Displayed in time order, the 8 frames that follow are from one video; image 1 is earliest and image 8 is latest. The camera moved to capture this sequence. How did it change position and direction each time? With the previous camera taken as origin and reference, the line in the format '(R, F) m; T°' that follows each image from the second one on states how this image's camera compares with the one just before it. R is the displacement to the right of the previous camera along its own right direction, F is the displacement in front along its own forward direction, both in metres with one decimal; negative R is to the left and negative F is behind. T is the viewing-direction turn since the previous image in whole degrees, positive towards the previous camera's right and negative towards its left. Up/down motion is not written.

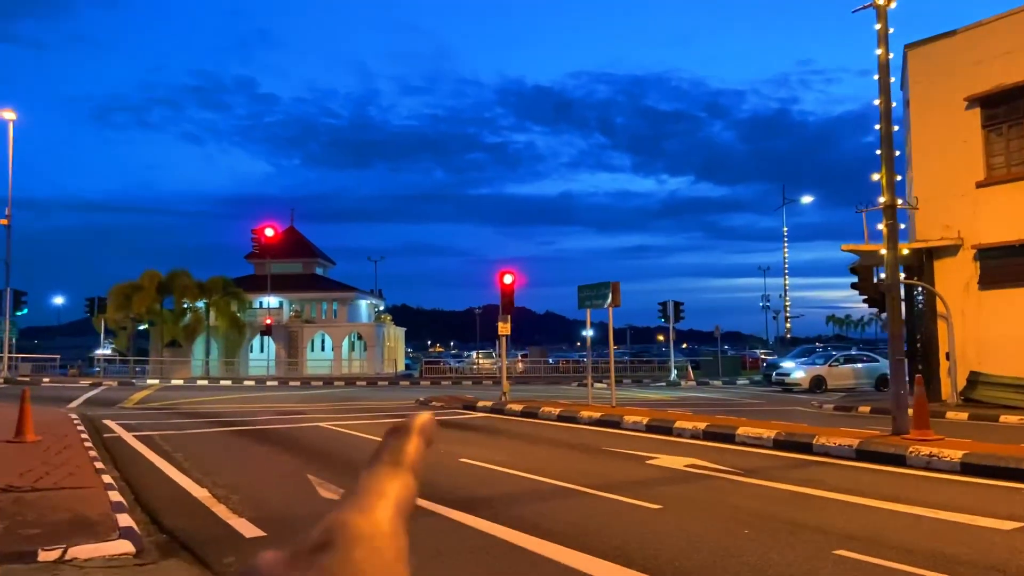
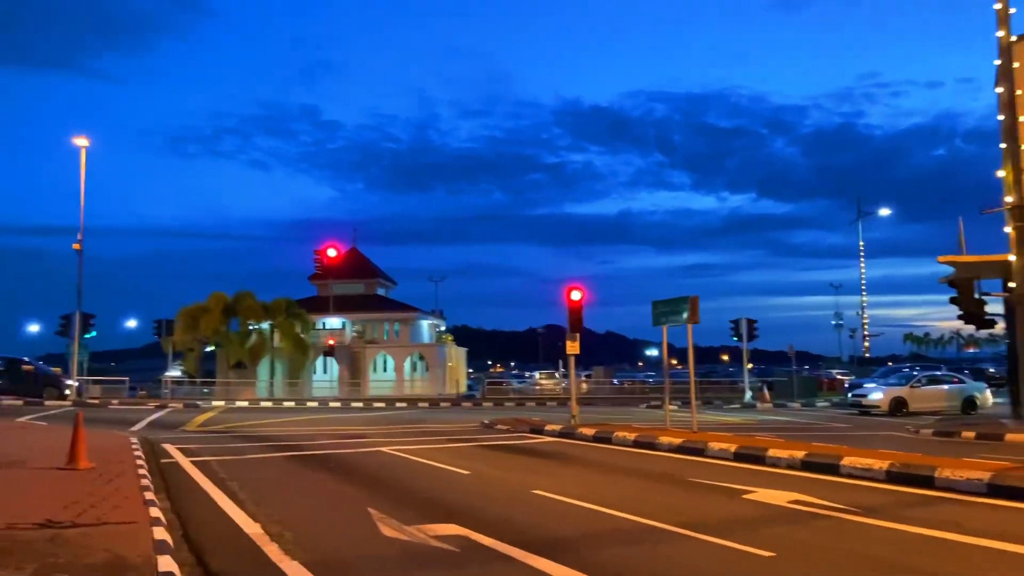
(-0.2, +1.0) m; -4°
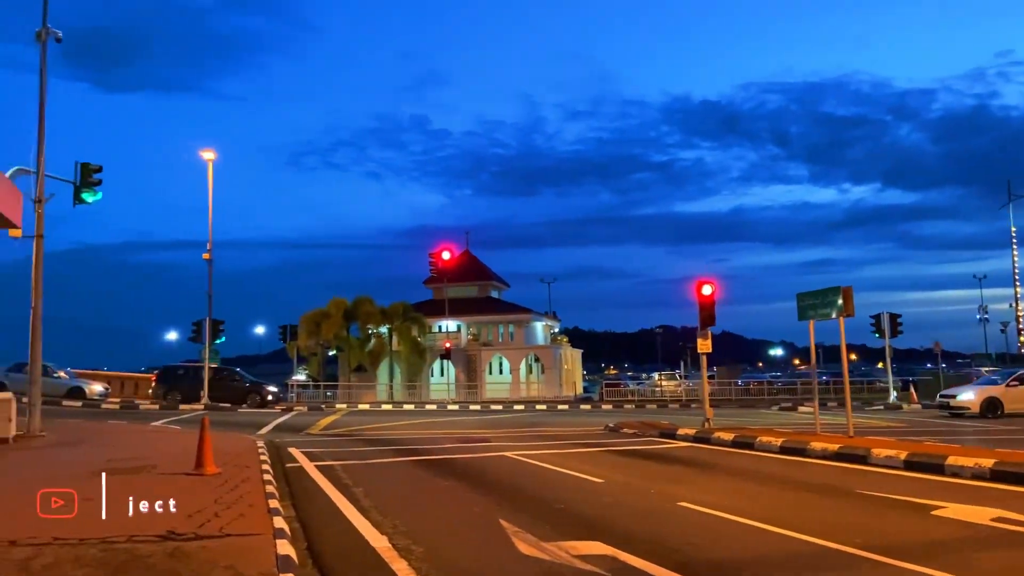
(-0.3, +0.9) m; -8°
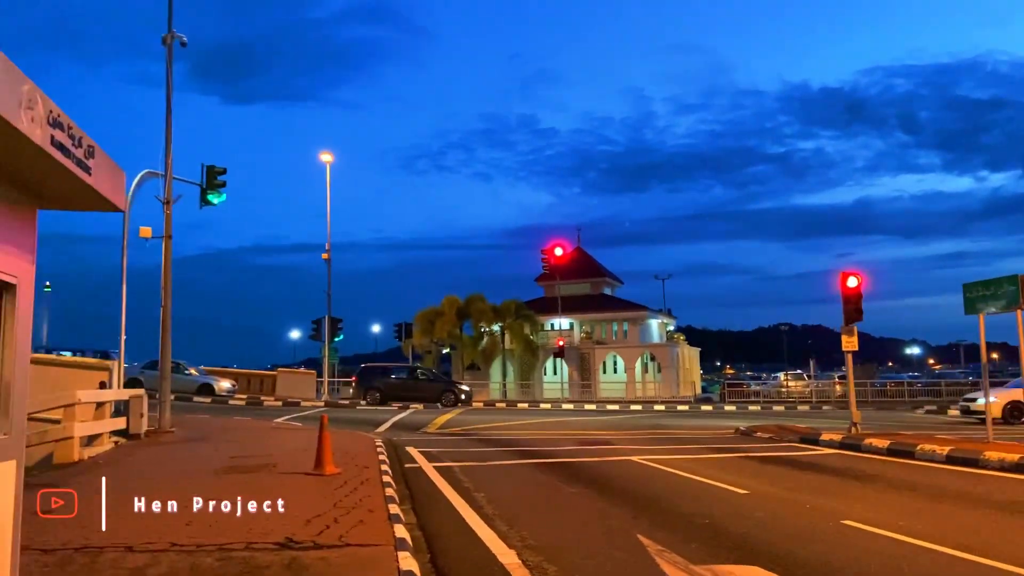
(-0.3, +0.8) m; -8°
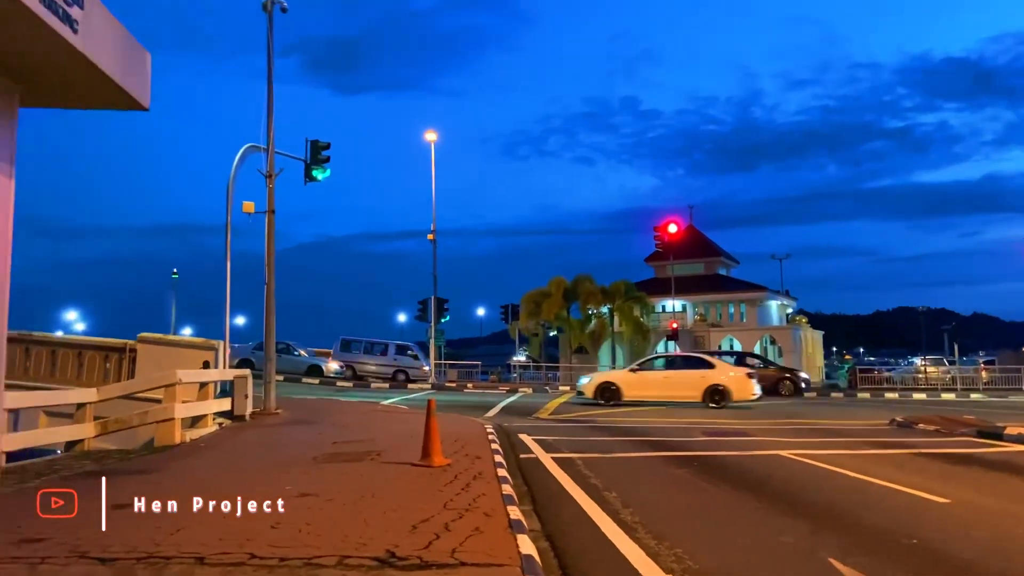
(-0.4, +1.7) m; -7°
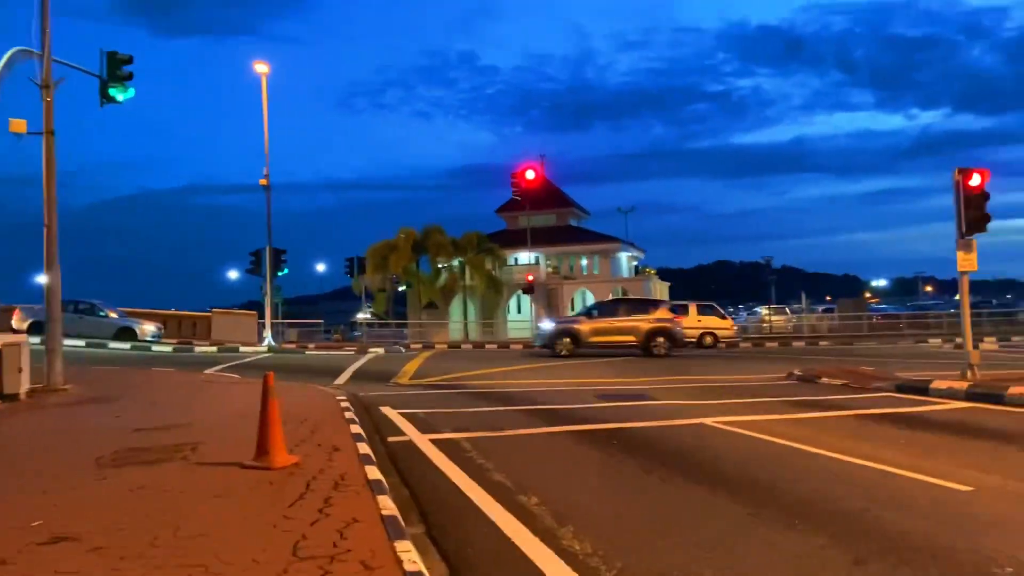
(-0.3, +3.0) m; +11°
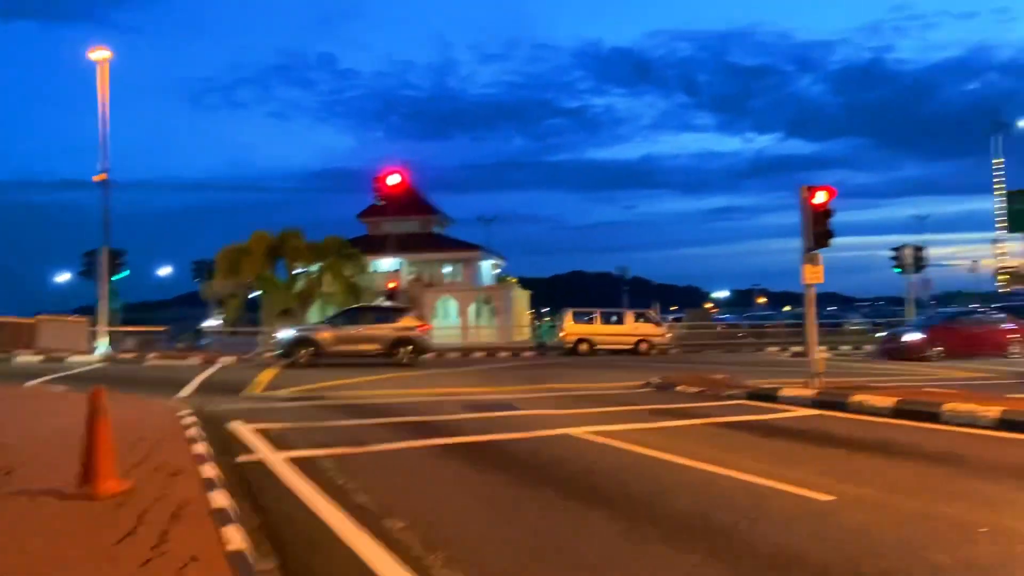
(-0.1, +0.4) m; +10°
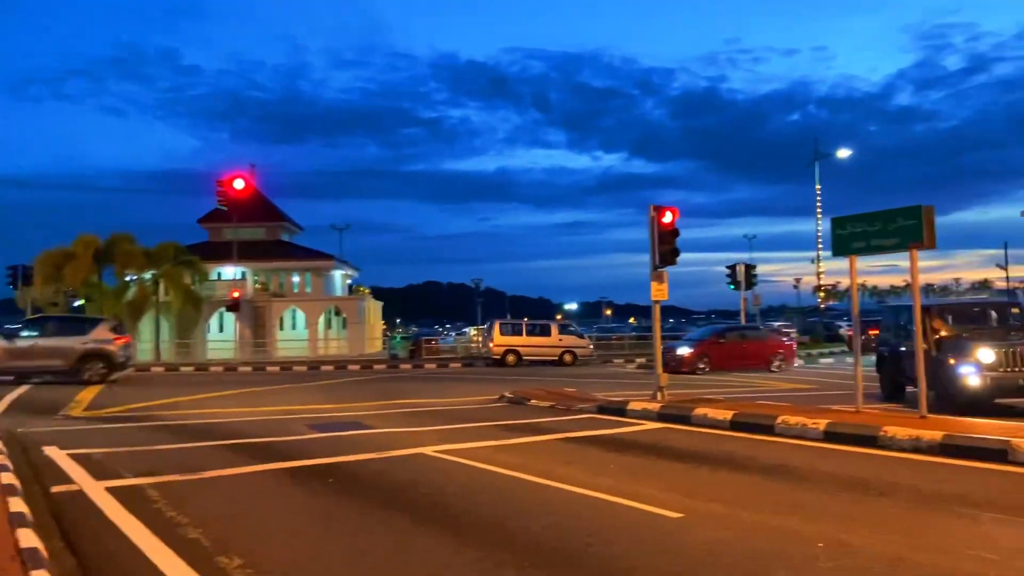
(0.0, +0.2) m; +10°
